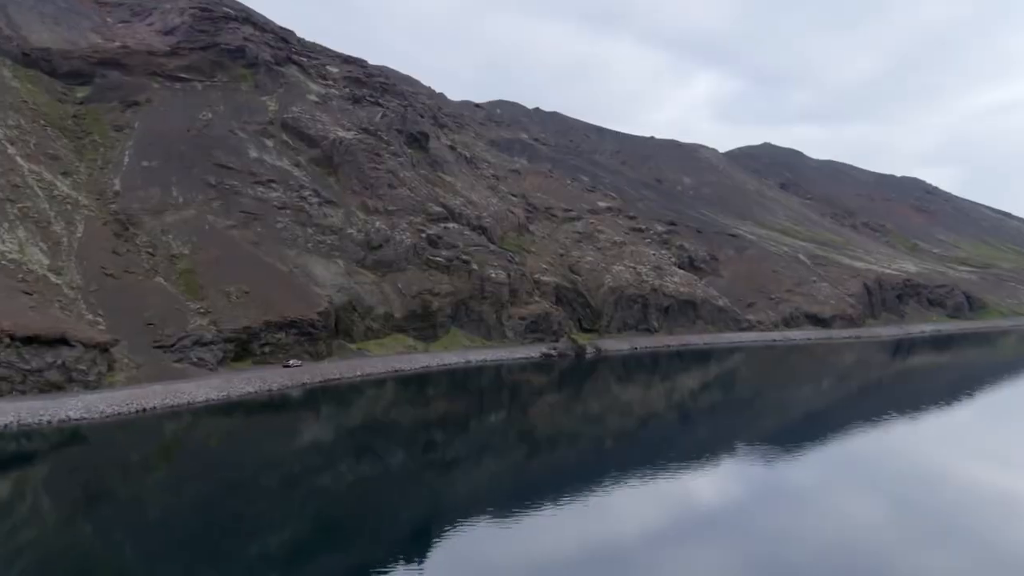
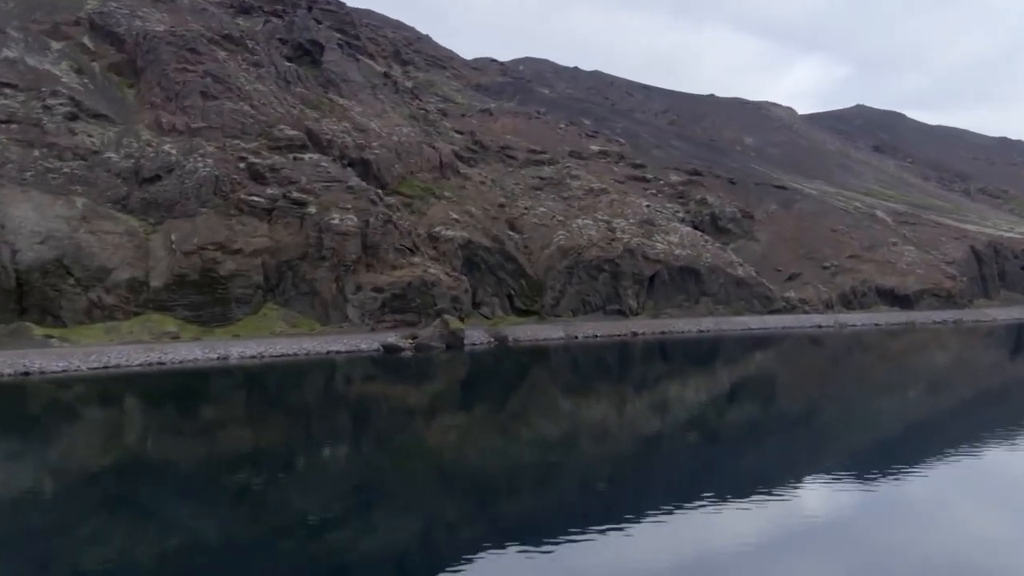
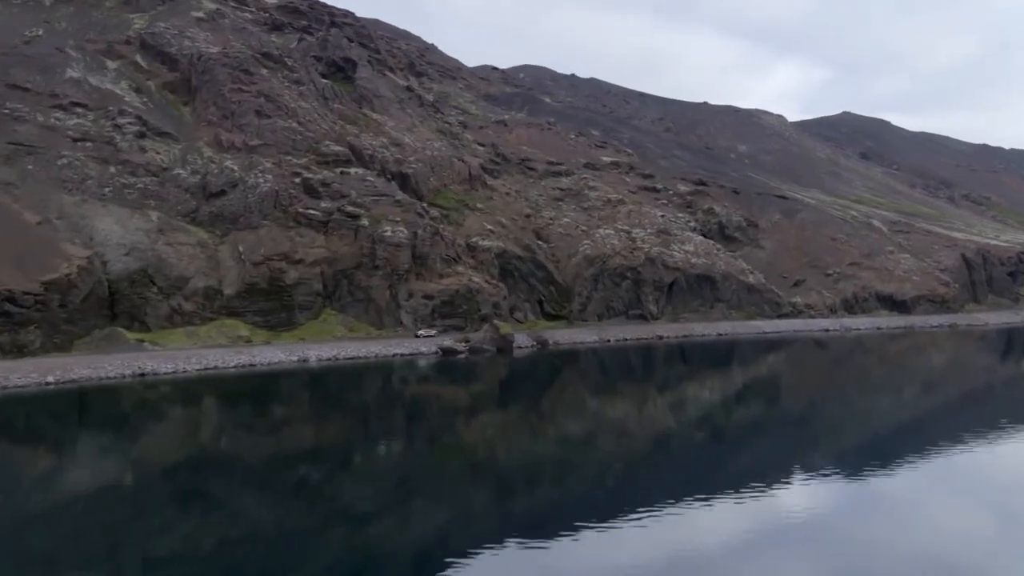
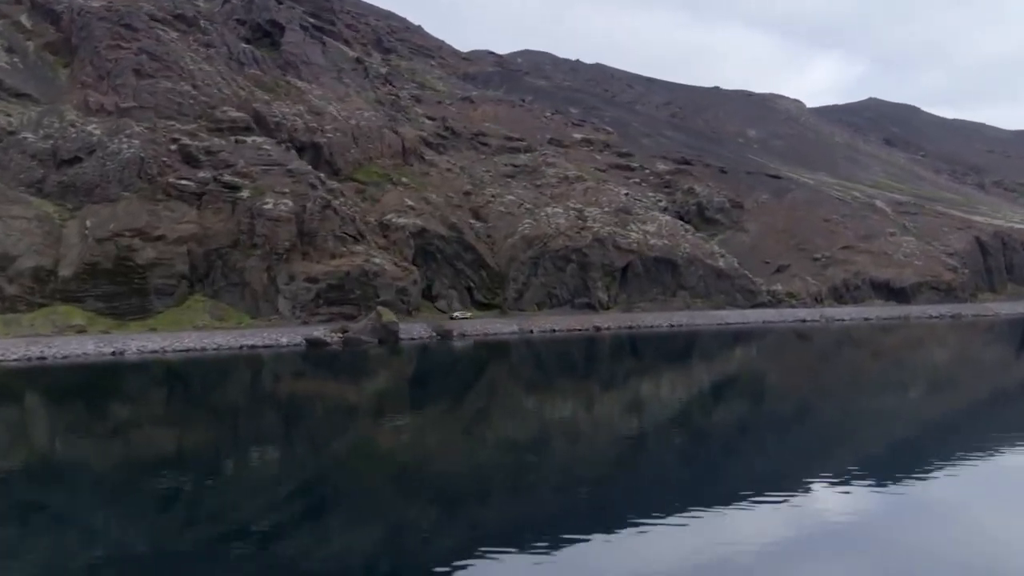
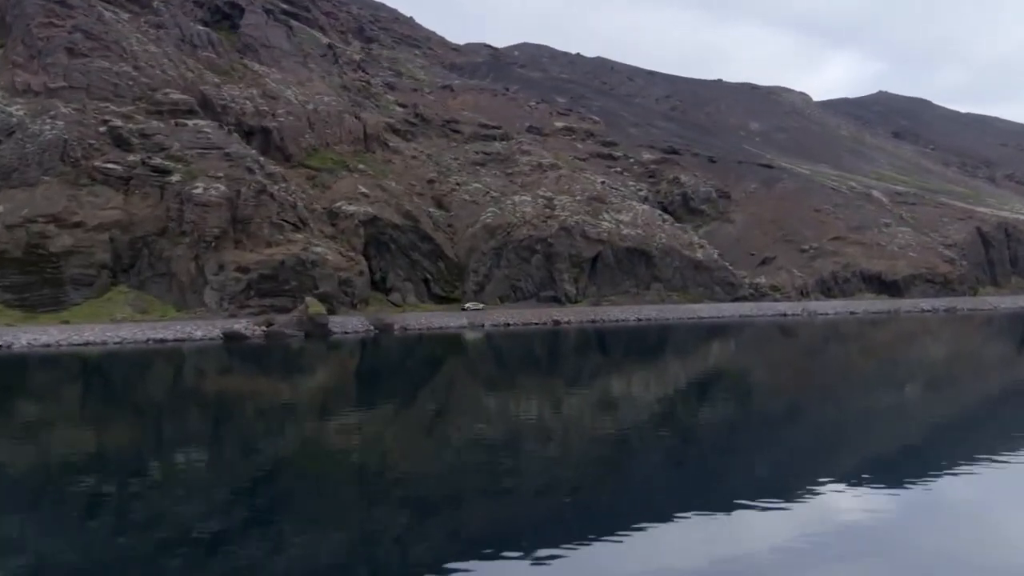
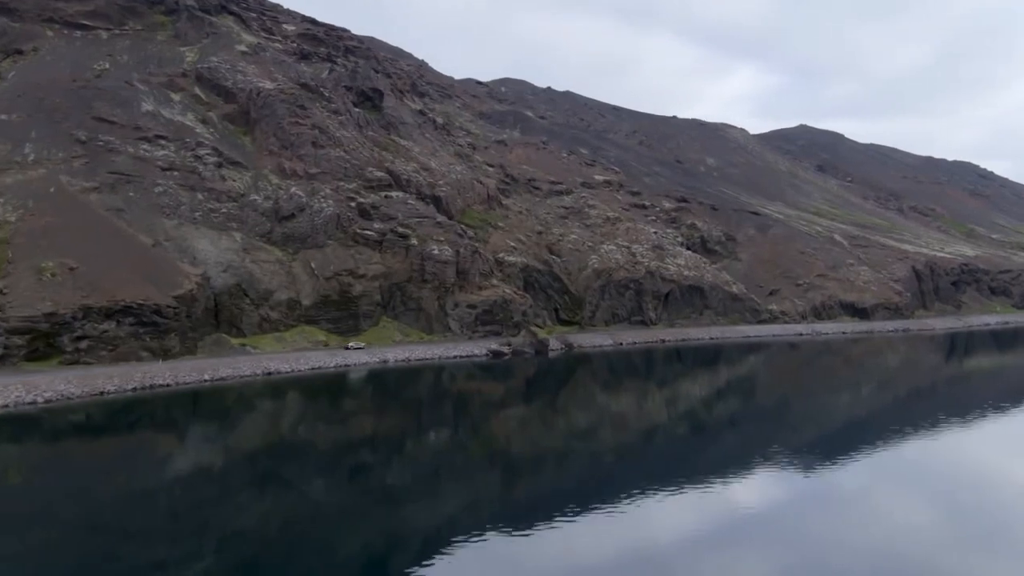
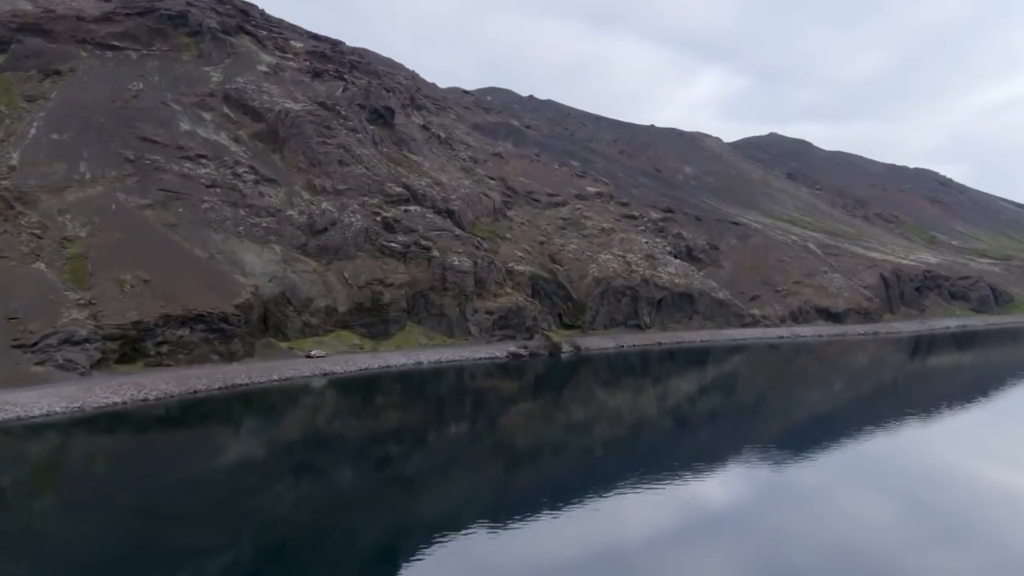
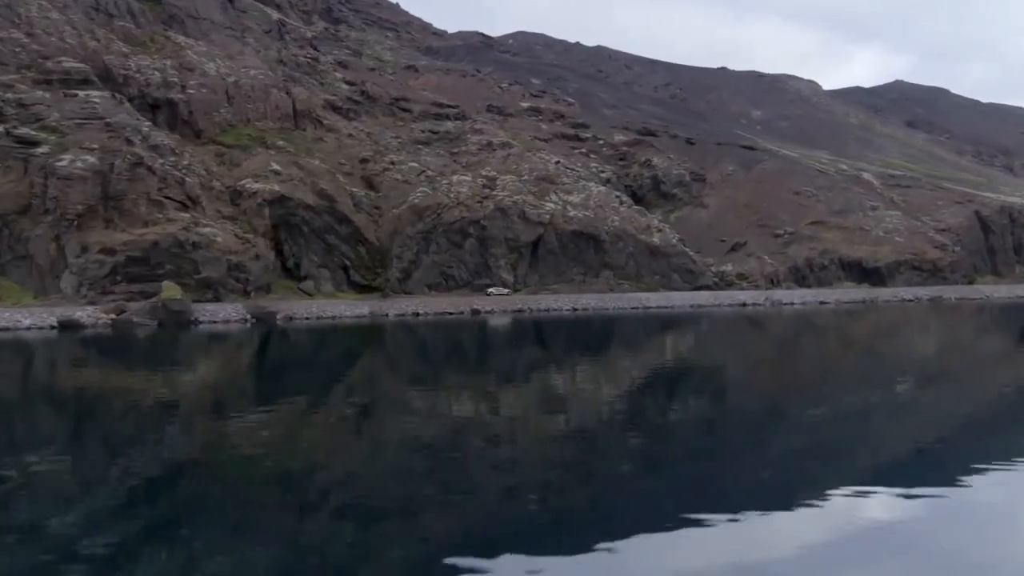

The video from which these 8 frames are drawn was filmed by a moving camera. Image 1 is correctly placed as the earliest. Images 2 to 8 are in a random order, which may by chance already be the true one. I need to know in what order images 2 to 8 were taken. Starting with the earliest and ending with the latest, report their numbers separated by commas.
7, 6, 3, 2, 4, 5, 8
